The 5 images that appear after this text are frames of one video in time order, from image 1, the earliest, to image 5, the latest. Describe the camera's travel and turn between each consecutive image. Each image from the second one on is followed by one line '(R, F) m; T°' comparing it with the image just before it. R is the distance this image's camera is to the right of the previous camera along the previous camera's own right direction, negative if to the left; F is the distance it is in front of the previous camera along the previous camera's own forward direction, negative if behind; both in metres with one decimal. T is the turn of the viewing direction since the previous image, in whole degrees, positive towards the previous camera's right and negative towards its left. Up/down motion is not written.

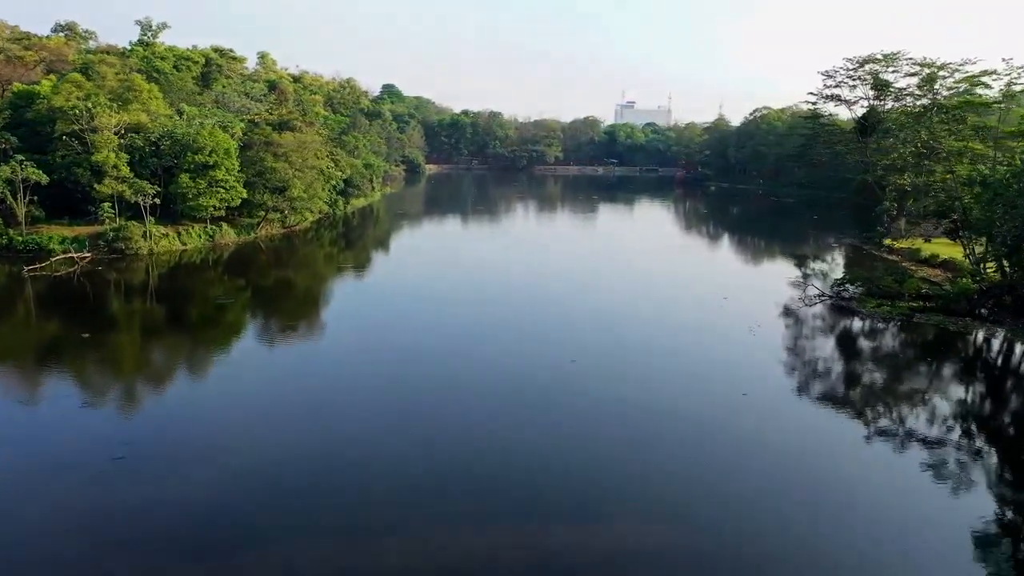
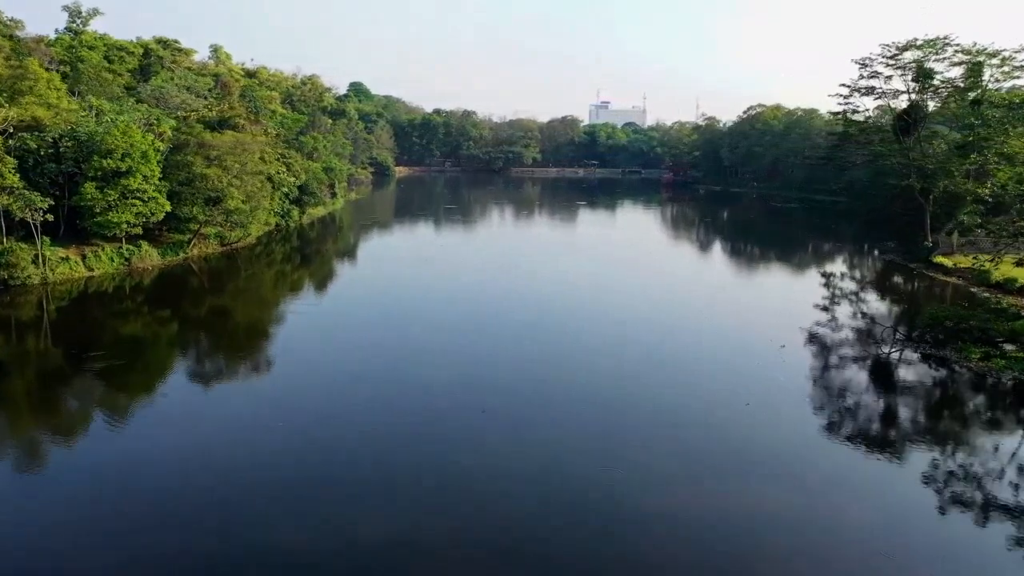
(-0.2, +3.2) m; +2°
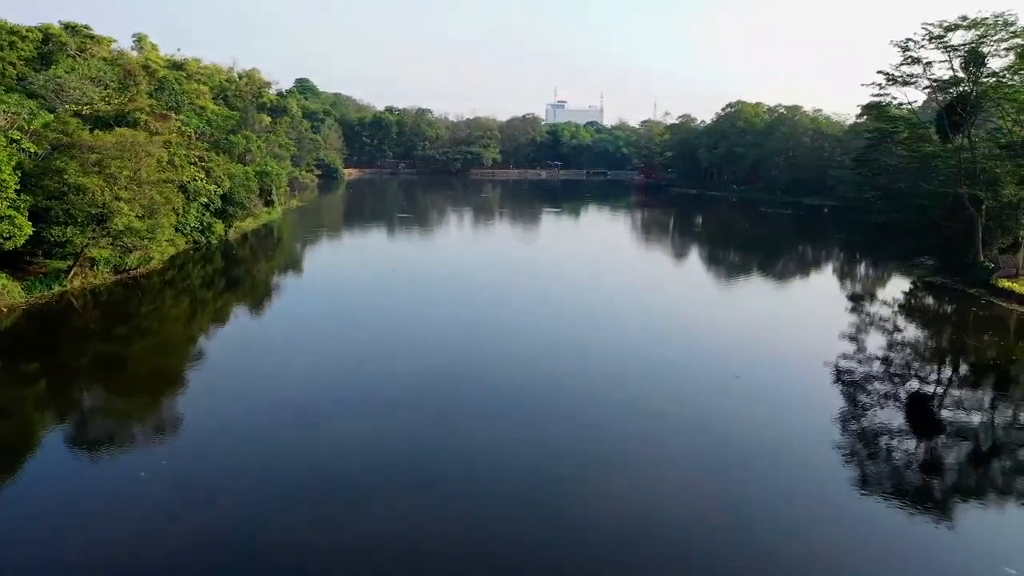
(-0.3, +3.3) m; +4°
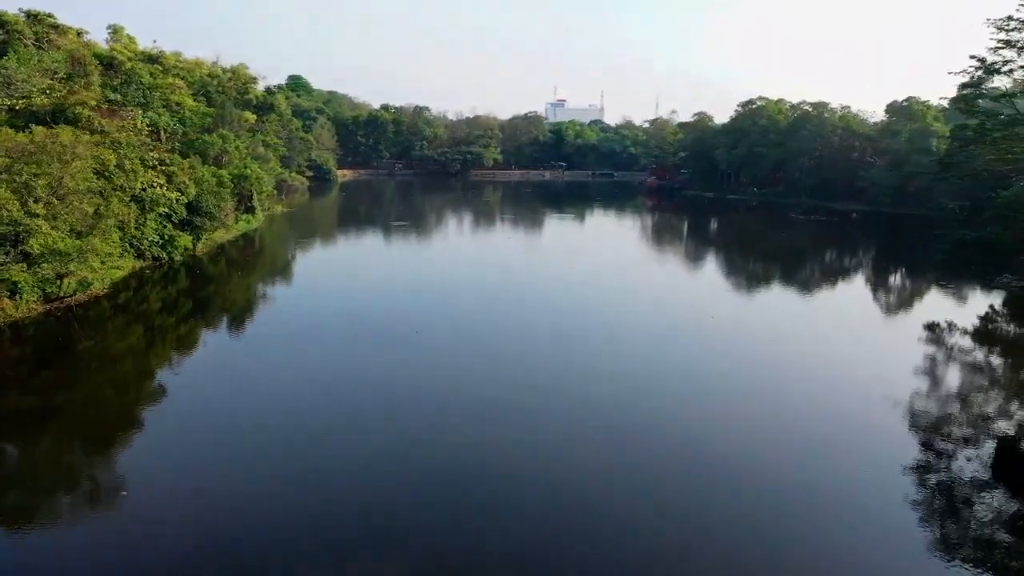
(-0.3, +2.5) m; 0°
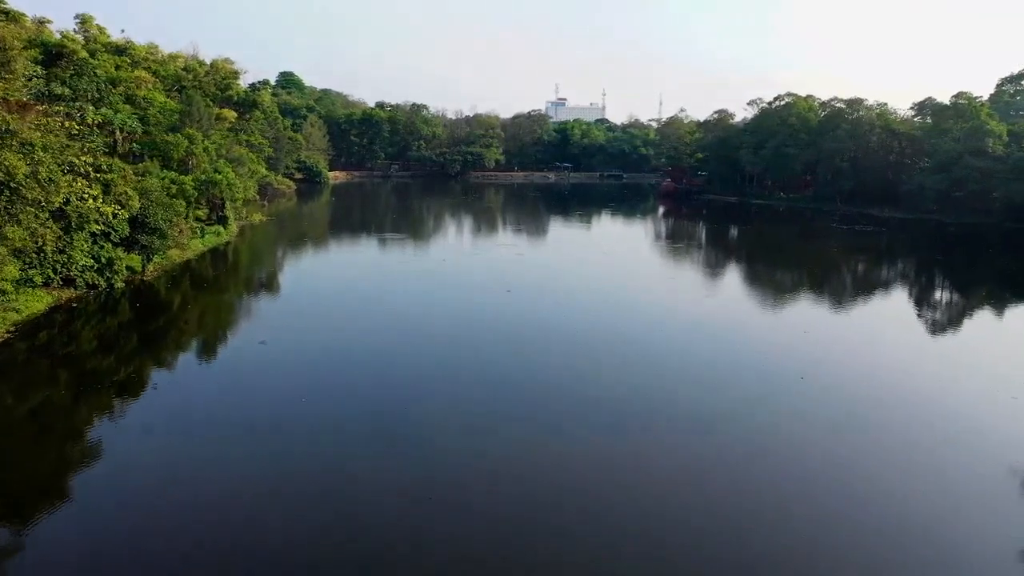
(-0.3, +2.8) m; 0°
